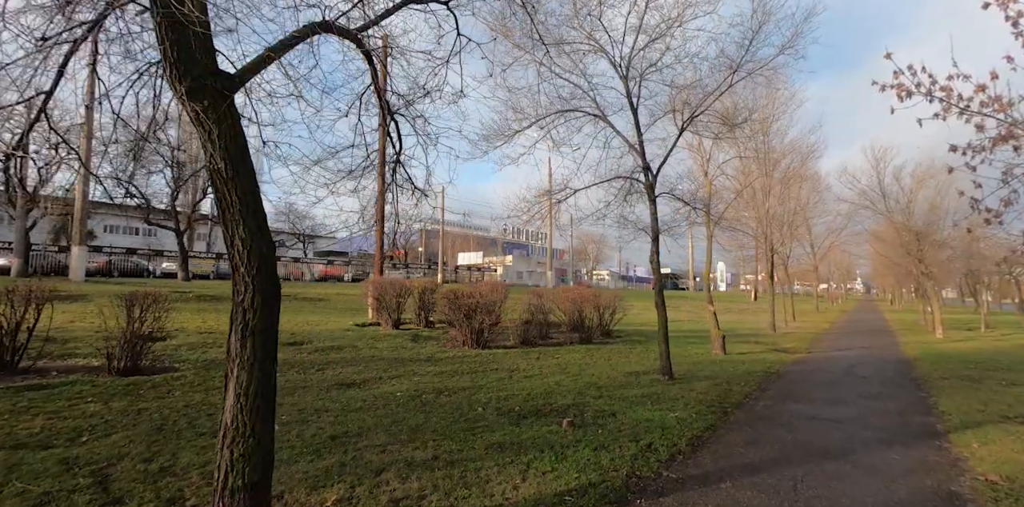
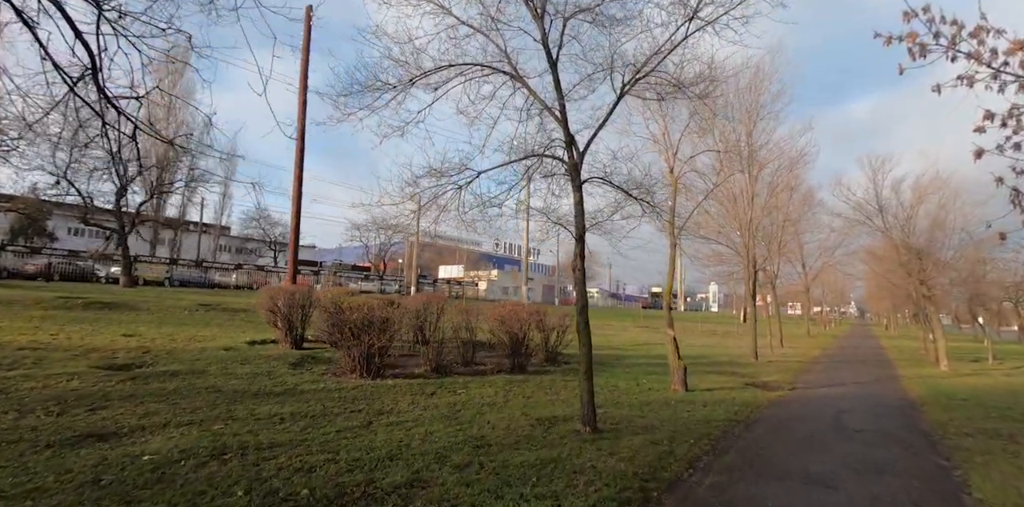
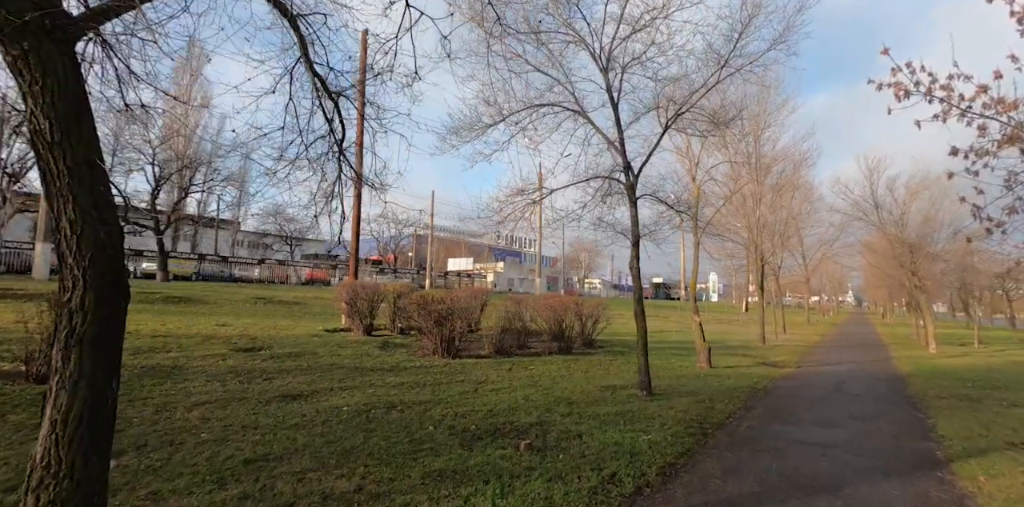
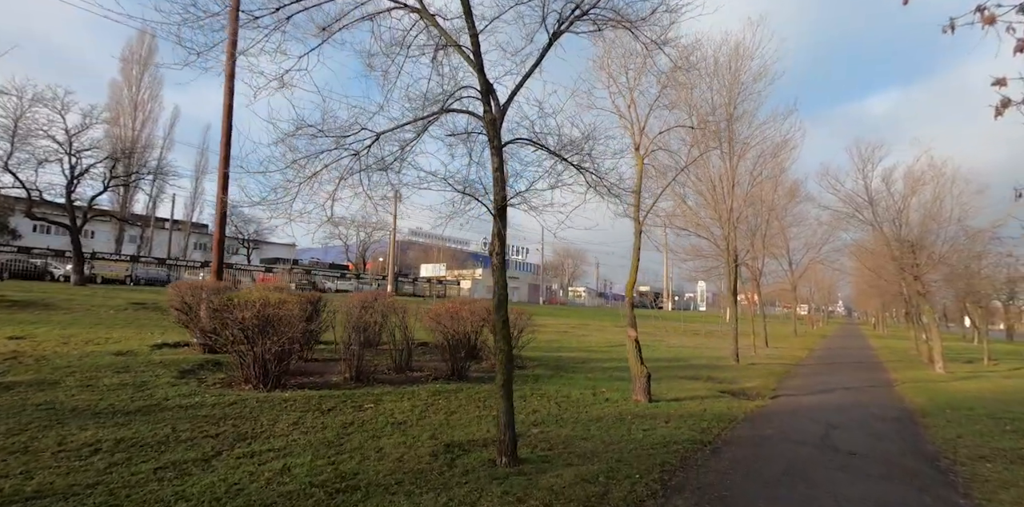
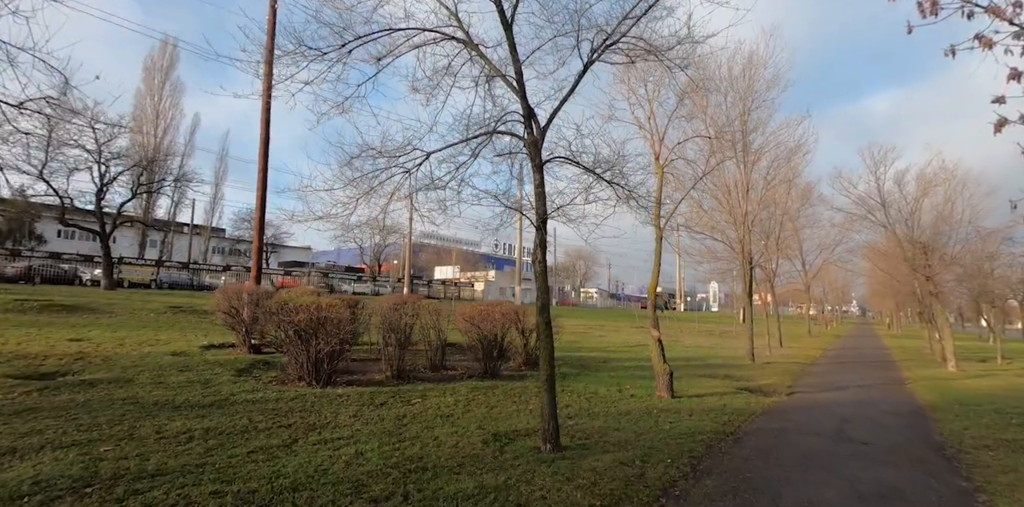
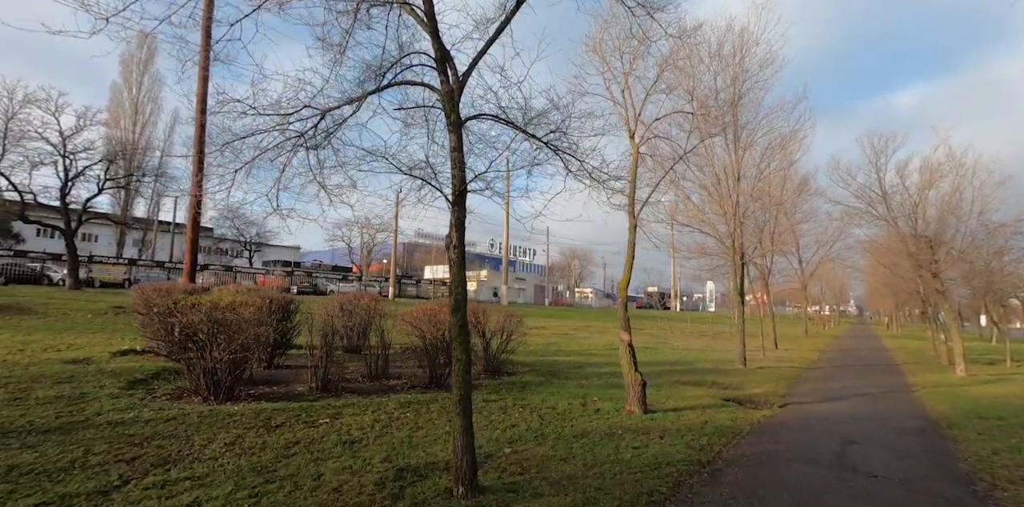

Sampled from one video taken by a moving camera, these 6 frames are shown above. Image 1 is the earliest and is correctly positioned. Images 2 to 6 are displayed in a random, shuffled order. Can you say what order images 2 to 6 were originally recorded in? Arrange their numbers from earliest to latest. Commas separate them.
3, 2, 5, 4, 6
